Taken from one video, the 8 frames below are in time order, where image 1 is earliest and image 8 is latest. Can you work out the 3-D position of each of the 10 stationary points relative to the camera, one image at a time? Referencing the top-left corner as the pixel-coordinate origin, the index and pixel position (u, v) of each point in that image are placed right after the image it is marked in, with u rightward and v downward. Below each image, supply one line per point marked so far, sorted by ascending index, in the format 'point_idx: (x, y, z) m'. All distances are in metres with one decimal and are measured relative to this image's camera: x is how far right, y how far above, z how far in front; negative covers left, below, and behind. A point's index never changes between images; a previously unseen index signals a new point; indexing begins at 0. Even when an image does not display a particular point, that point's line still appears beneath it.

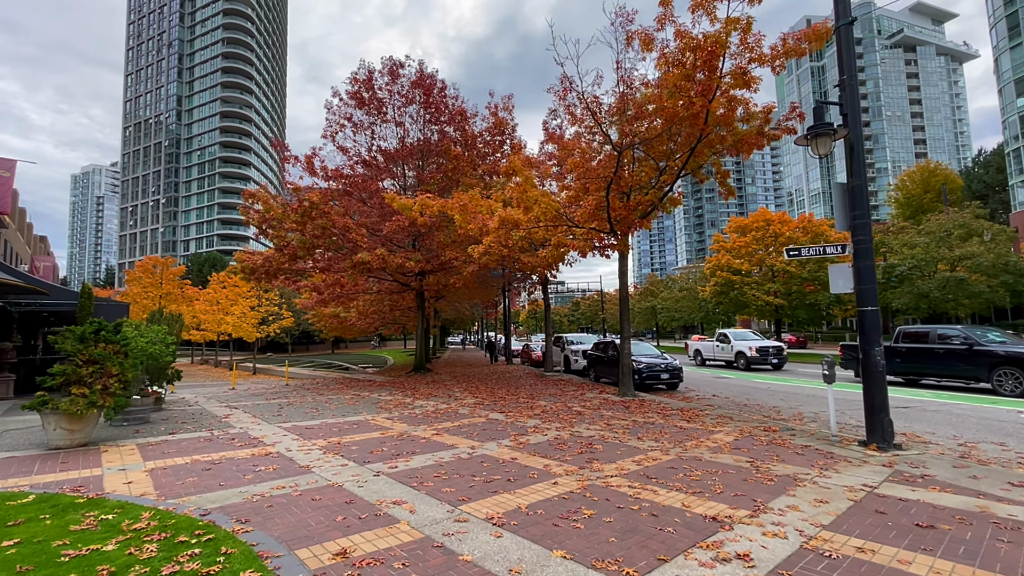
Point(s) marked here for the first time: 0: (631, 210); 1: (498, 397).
0: (+3.6, +2.4, +13.9) m
1: (-0.4, -3.4, +14.3) m
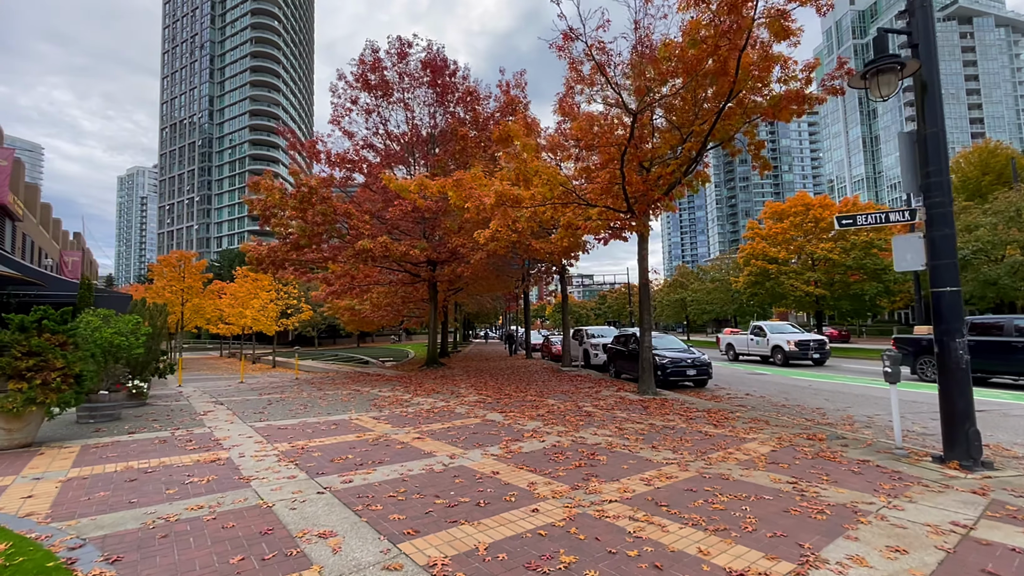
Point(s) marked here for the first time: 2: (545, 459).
0: (+3.7, +2.8, +12.4) m
1: (-0.2, -3.0, +13.1) m
2: (+0.5, -2.4, +6.5) m
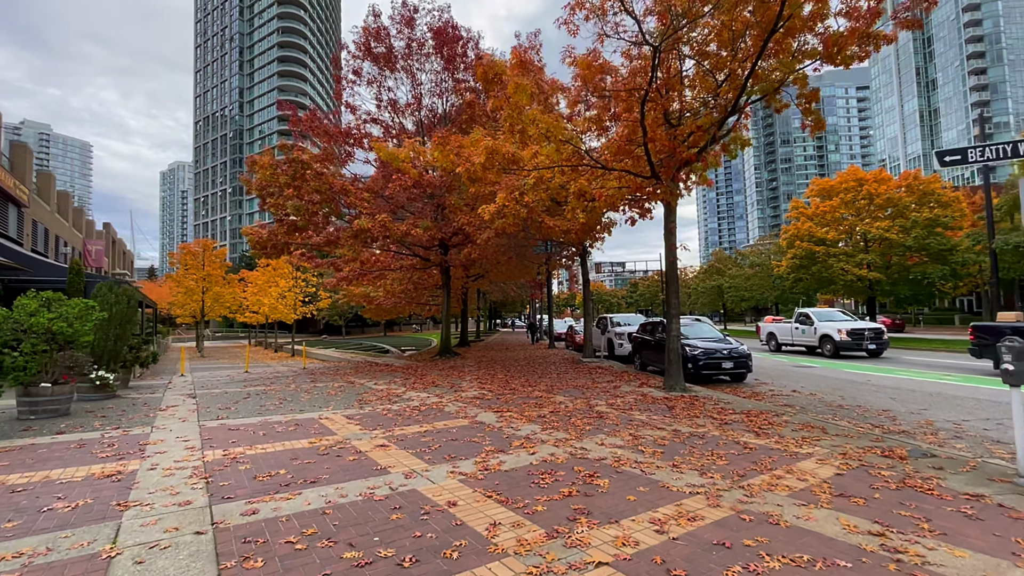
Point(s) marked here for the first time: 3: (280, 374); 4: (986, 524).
0: (+3.8, +3.3, +10.5) m
1: (-0.1, -2.5, +11.6) m
2: (+0.2, -2.1, +4.9) m
3: (-9.0, -3.3, +17.8) m
4: (+4.0, -2.0, +3.9) m
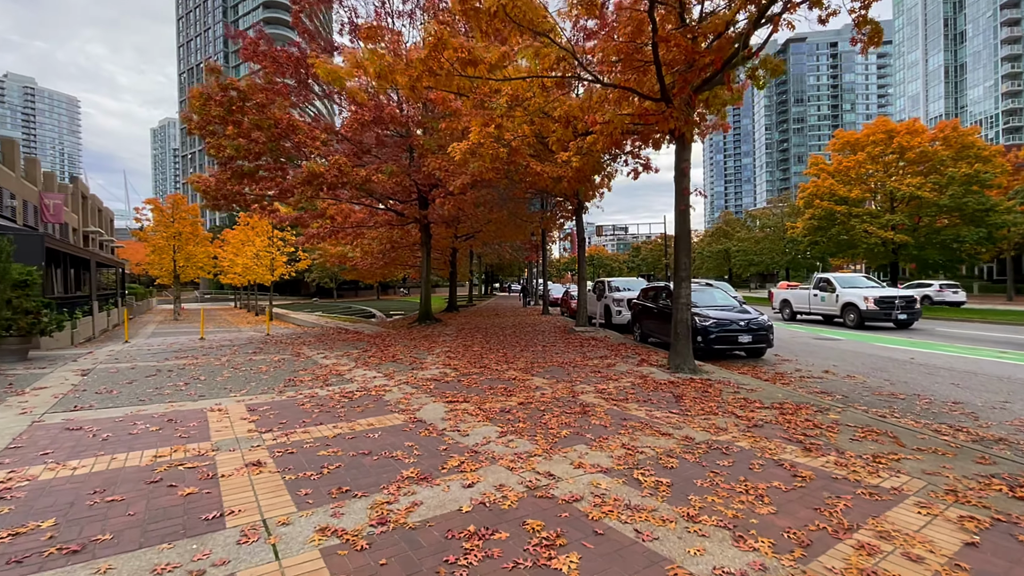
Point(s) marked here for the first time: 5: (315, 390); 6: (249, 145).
0: (+3.2, +4.1, +8.0) m
1: (-0.6, -1.6, +9.5) m
2: (-0.5, -1.7, +2.9) m
3: (-9.5, -1.8, +15.9) m
4: (+3.4, -1.7, +1.8) m
5: (-3.2, -1.7, +7.5) m
6: (-7.4, +4.0, +12.9) m
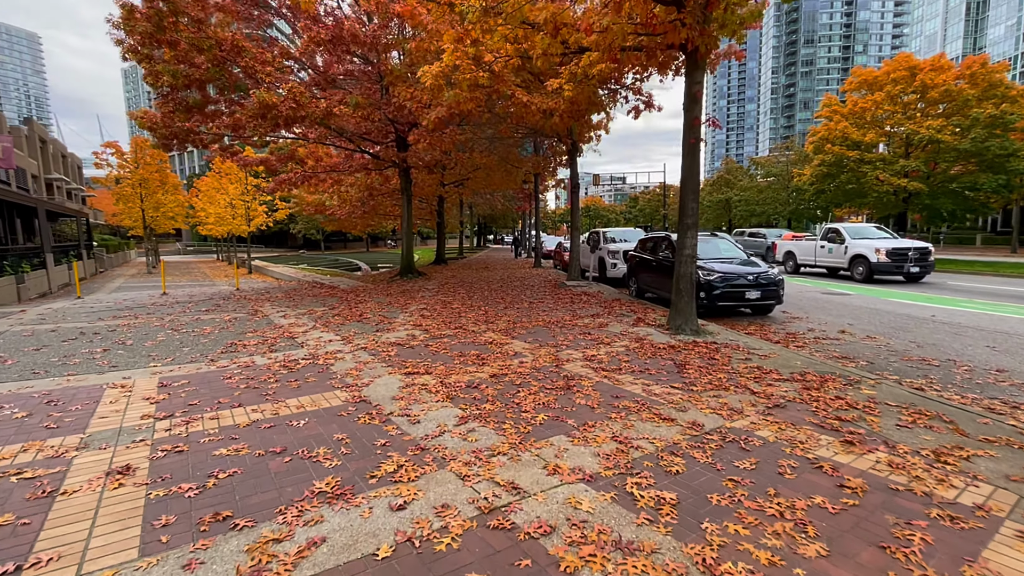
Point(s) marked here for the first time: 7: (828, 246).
0: (+2.9, +4.8, +6.3) m
1: (-1.0, -0.7, +8.4) m
2: (-0.8, -1.4, +1.8) m
3: (-10.0, -0.3, +14.6) m
4: (+3.1, -1.6, +0.8) m
5: (-3.6, -1.0, +6.4) m
6: (-7.8, +5.2, +11.1) m
7: (+13.1, +1.8, +19.3) m
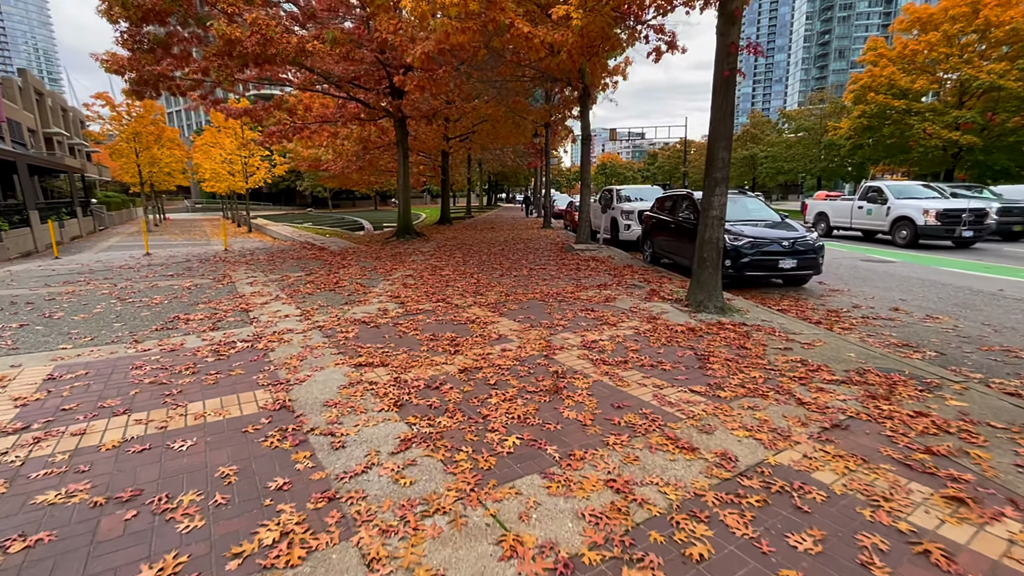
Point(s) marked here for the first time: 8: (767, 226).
0: (+2.7, +5.1, +4.6) m
1: (-1.2, -0.2, +7.2) m
2: (-1.1, -1.5, +0.7) m
3: (-9.9, +0.9, +13.7) m
4: (+2.7, -1.7, -0.4) m
5: (-3.8, -0.6, +5.4) m
6: (-7.8, +6.0, +9.6) m
7: (+13.4, +3.1, +17.4) m
8: (+5.1, +1.2, +9.1) m
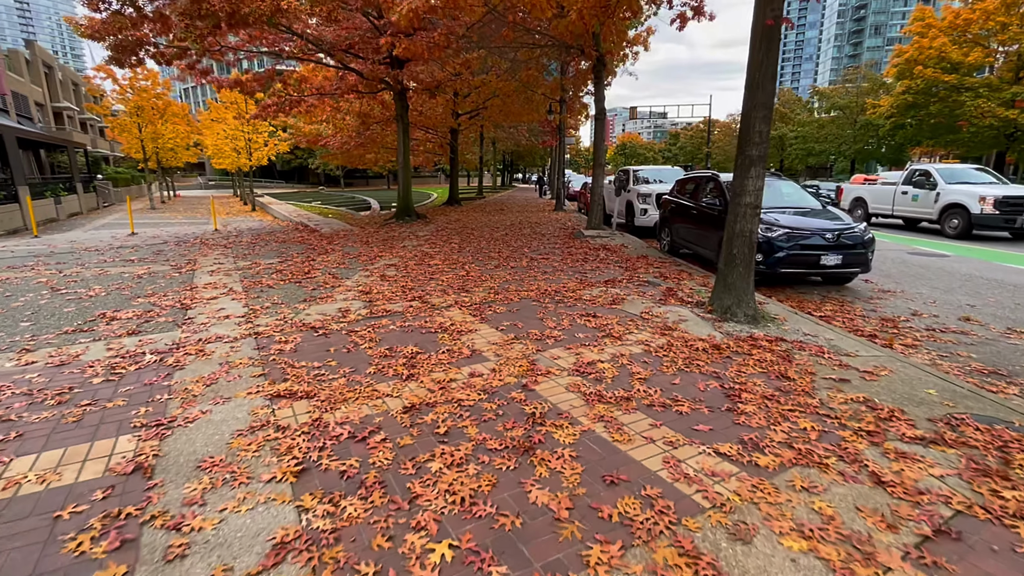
0: (+2.6, +5.0, +3.2) m
1: (-1.3, -0.1, +6.2) m
2: (-1.5, -1.7, -0.3) m
3: (-9.8, +1.4, +12.9) m
4: (+2.2, -2.1, -1.5) m
5: (-4.0, -0.5, +4.4) m
6: (-7.7, +6.3, +8.5) m
7: (+13.6, +3.3, +15.7) m
8: (+5.0, +1.2, +7.8) m
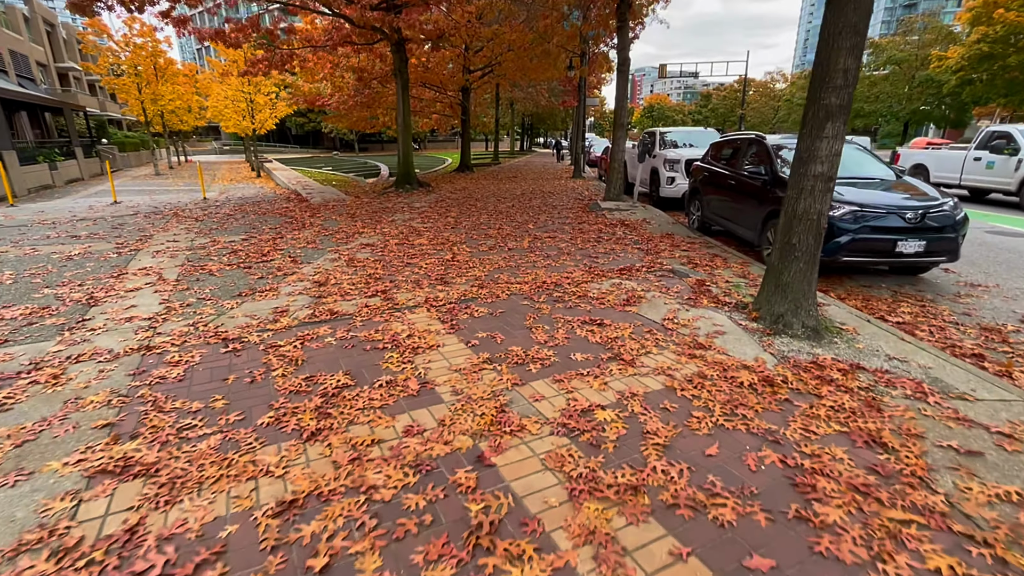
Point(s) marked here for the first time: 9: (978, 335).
0: (+2.4, +4.8, +1.4) m
1: (-1.4, 0.0, +5.0) m
2: (-2.0, -2.1, -1.3) m
3: (-9.6, +2.1, +11.9) m
4: (+1.7, -2.6, -2.7) m
5: (-4.2, -0.5, +3.4) m
6: (-7.7, +6.6, +7.1) m
7: (+14.0, +3.8, +13.5) m
8: (+4.9, +1.3, +6.2) m
9: (+4.6, -0.5, +4.6) m
